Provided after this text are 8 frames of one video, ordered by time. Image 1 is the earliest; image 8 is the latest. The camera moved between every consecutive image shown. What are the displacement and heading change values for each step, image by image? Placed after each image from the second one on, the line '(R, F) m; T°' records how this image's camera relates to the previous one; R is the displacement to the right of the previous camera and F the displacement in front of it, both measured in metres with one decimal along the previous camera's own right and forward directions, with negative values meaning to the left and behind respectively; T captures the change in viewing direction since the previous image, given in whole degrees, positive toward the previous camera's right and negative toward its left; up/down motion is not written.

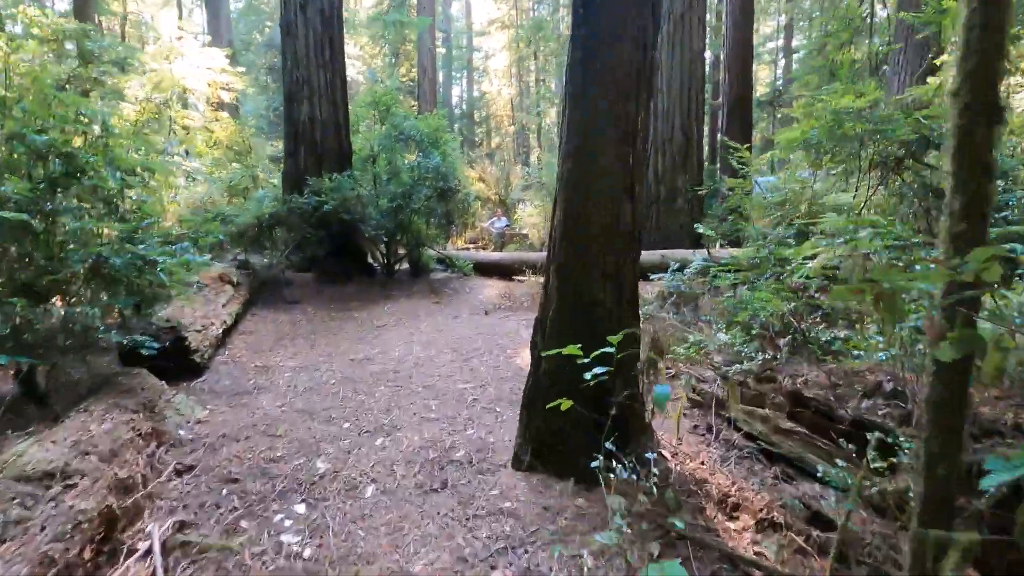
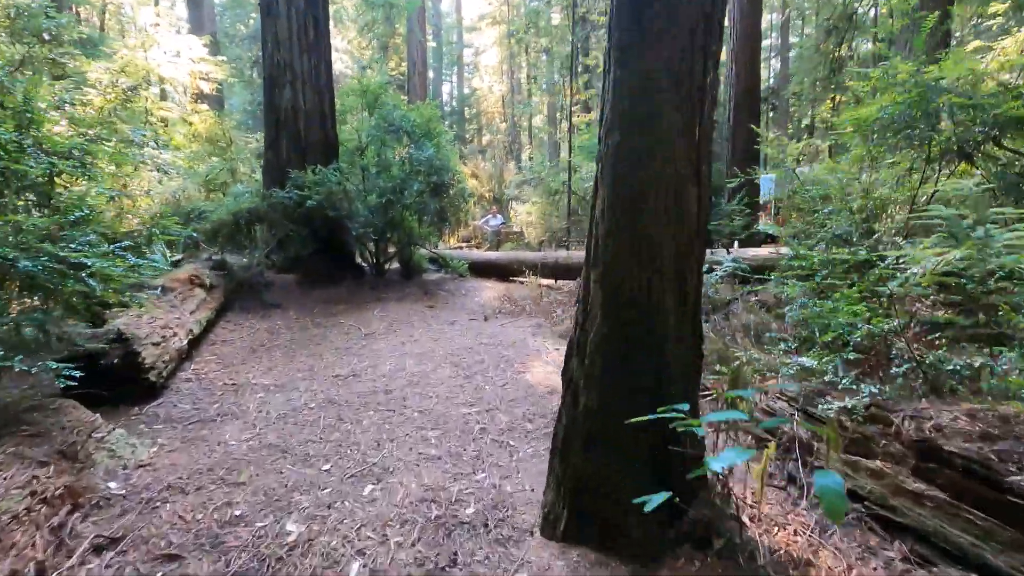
(-0.1, +0.6) m; +1°
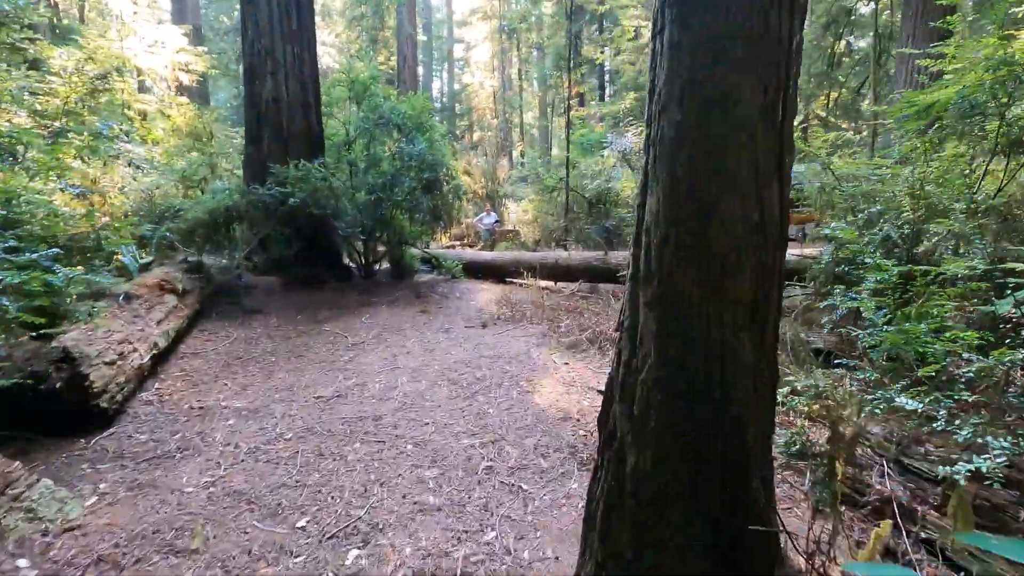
(-0.1, +0.5) m; +1°
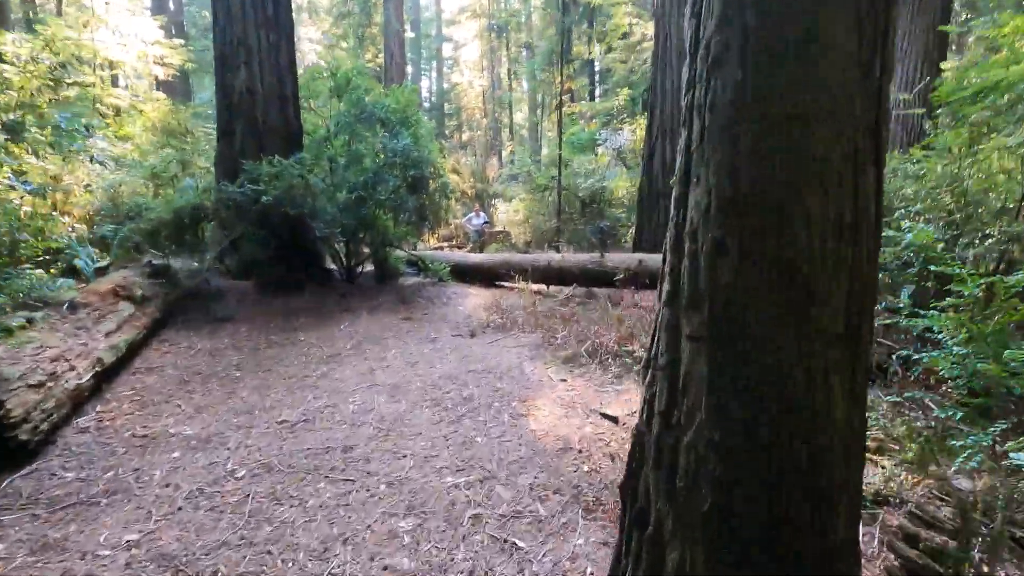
(0.0, +0.4) m; +1°
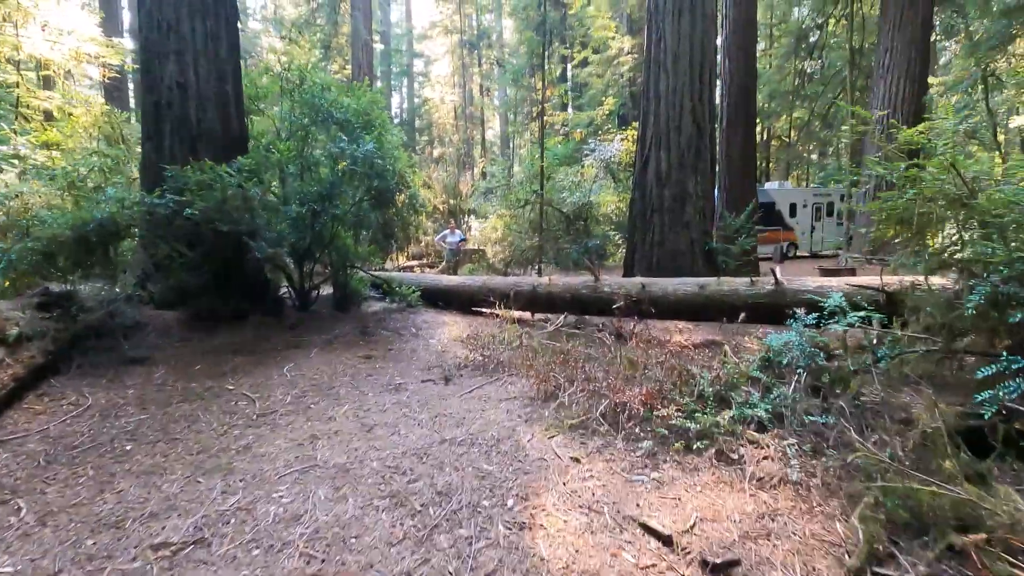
(-0.1, +1.0) m; +3°
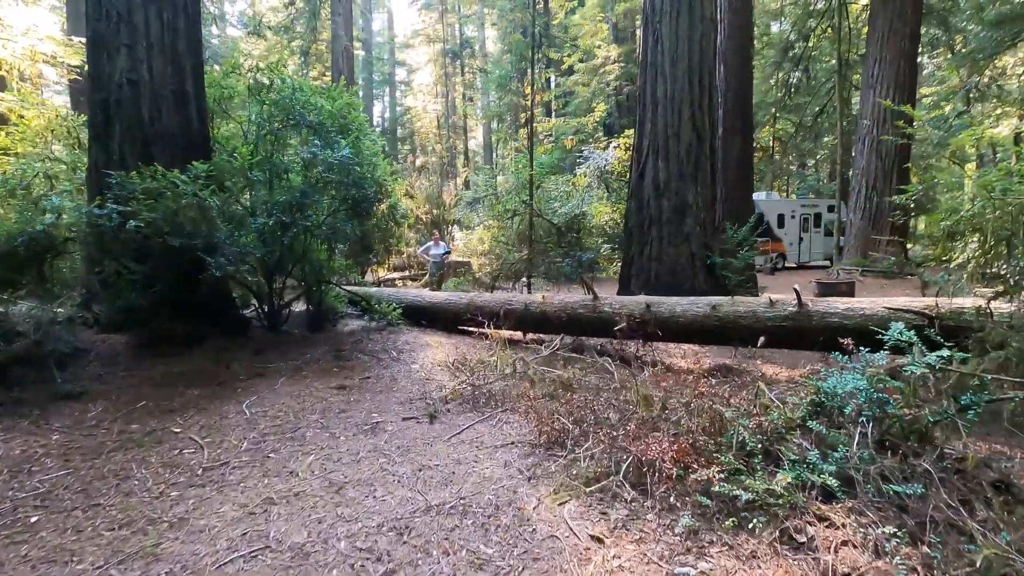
(-0.1, +0.6) m; +2°
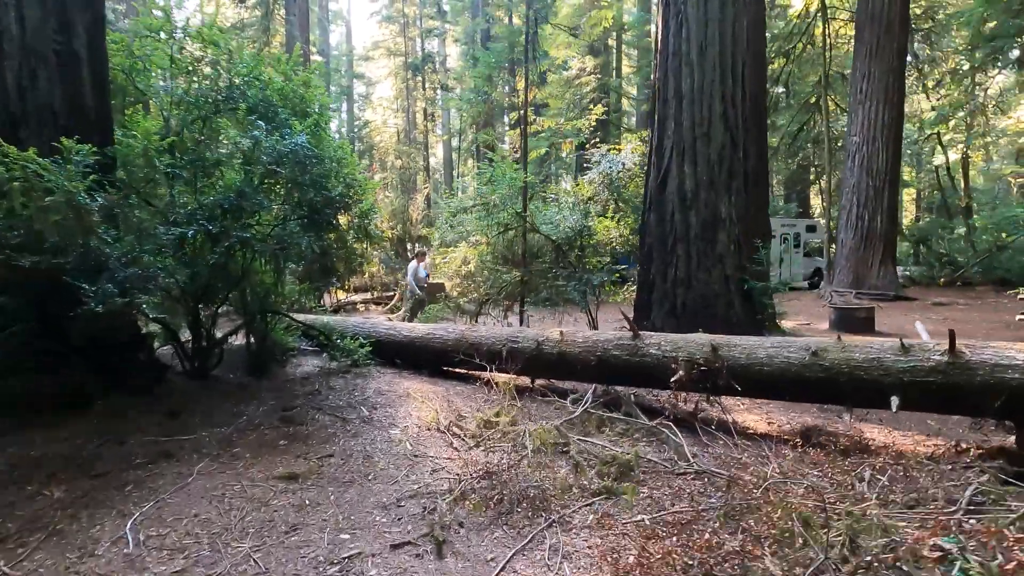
(-0.5, +1.5) m; +4°
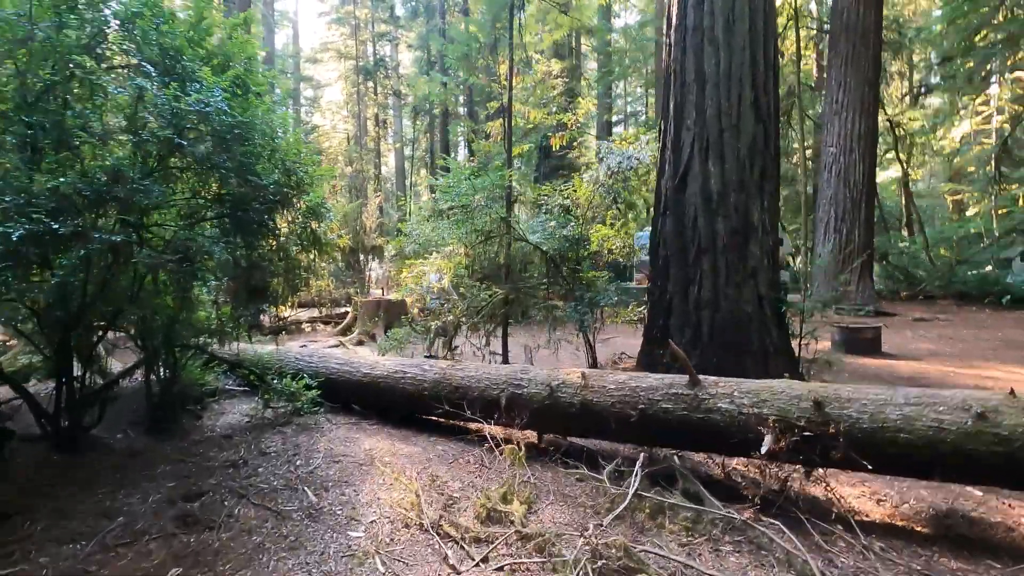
(-0.4, +1.3) m; +5°
